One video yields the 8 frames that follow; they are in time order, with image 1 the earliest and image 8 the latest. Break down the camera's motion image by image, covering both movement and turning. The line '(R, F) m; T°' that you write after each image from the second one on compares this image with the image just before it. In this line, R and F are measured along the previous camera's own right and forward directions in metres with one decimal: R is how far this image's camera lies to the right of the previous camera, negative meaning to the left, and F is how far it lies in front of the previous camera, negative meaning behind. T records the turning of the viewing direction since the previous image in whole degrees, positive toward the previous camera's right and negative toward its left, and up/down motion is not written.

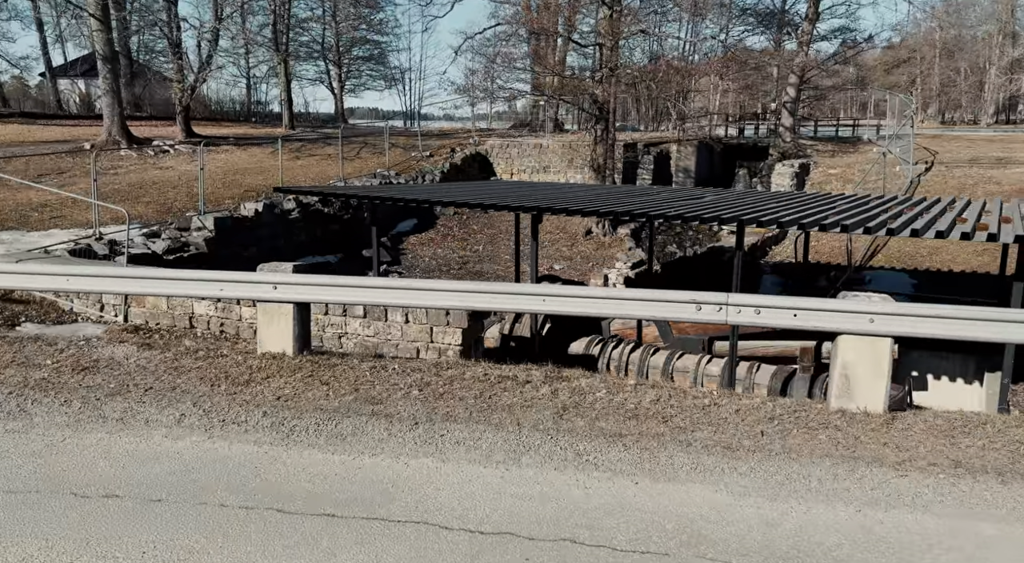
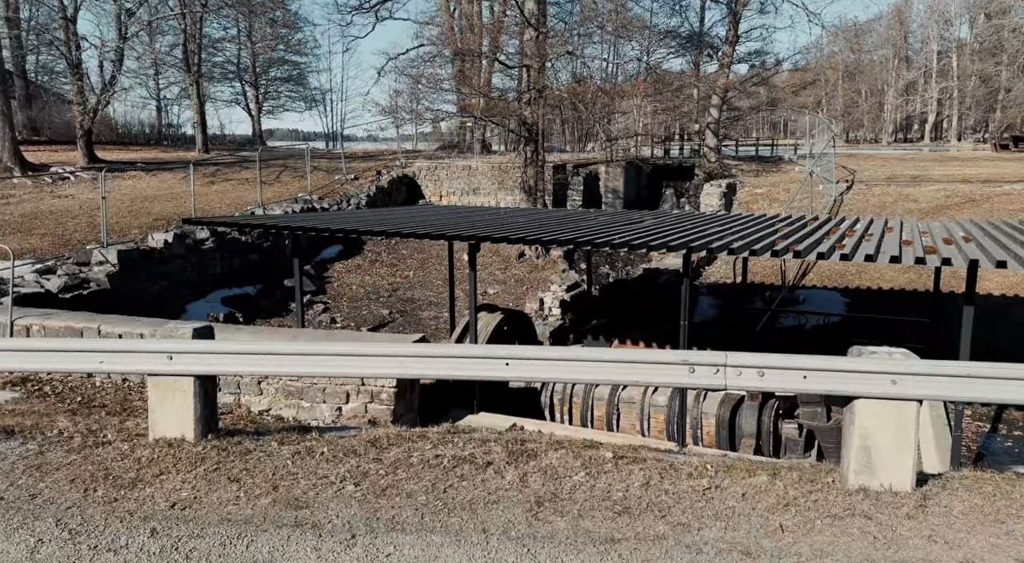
(-0.1, +0.6) m; +5°
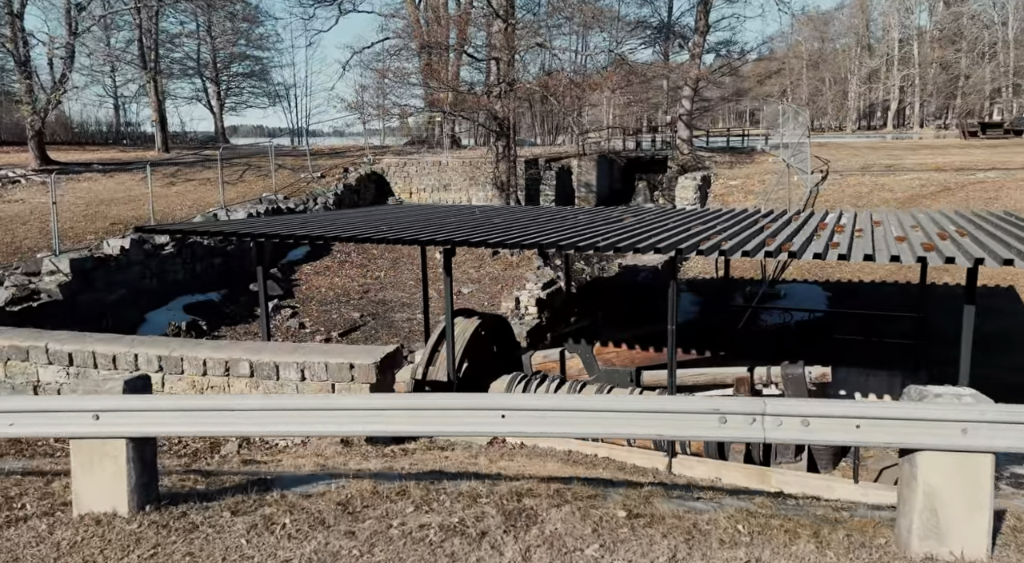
(-0.1, +0.5) m; +2°
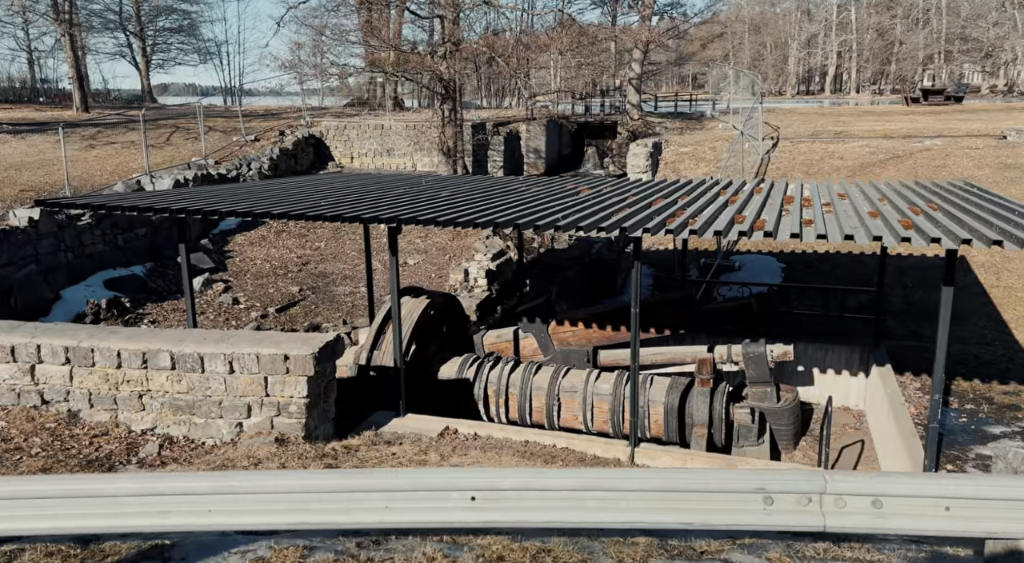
(-0.1, +0.6) m; +4°
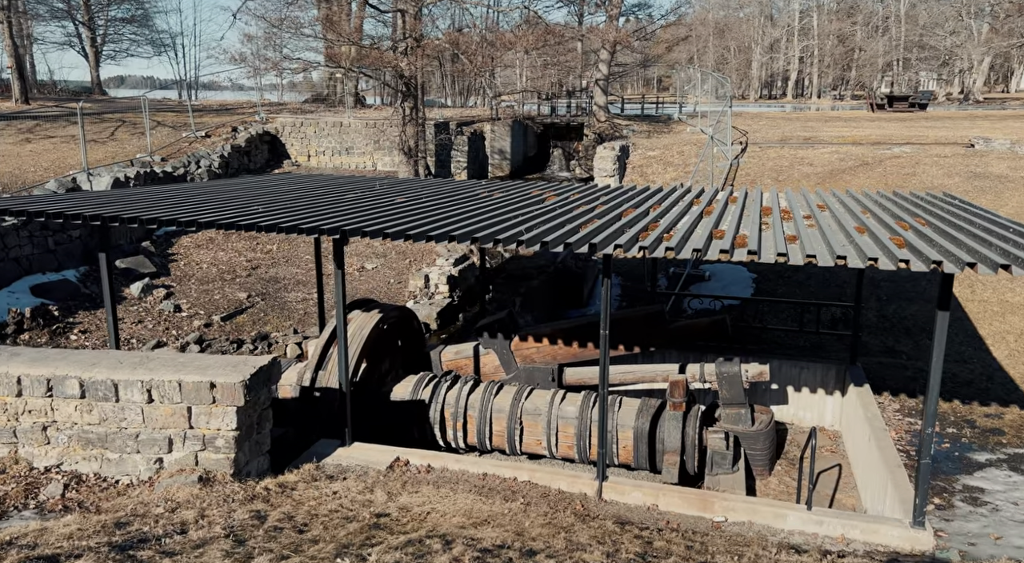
(0.0, +0.7) m; +2°
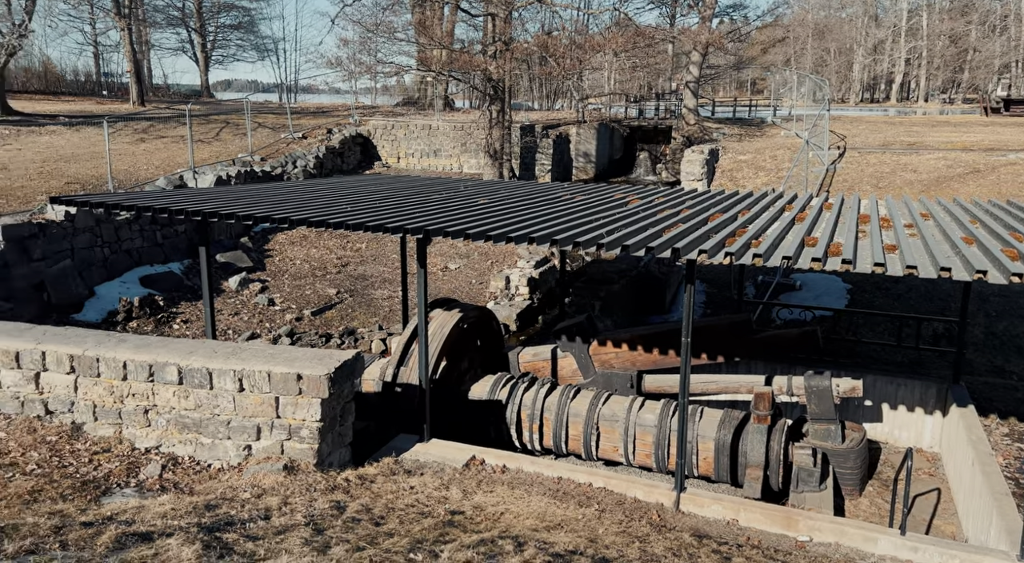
(+0.1, 0.0) m; -6°
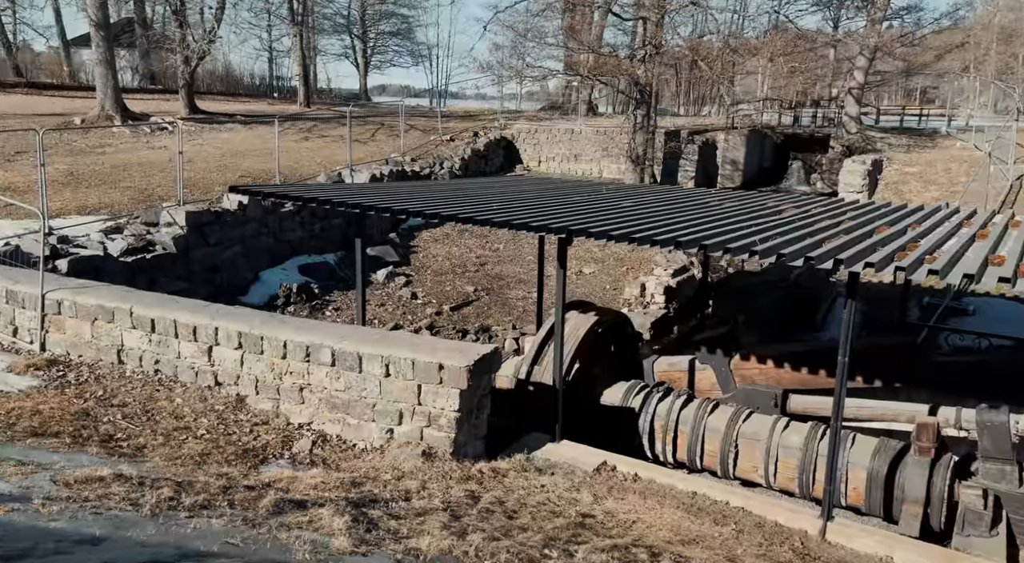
(-0.1, +0.2) m; -8°
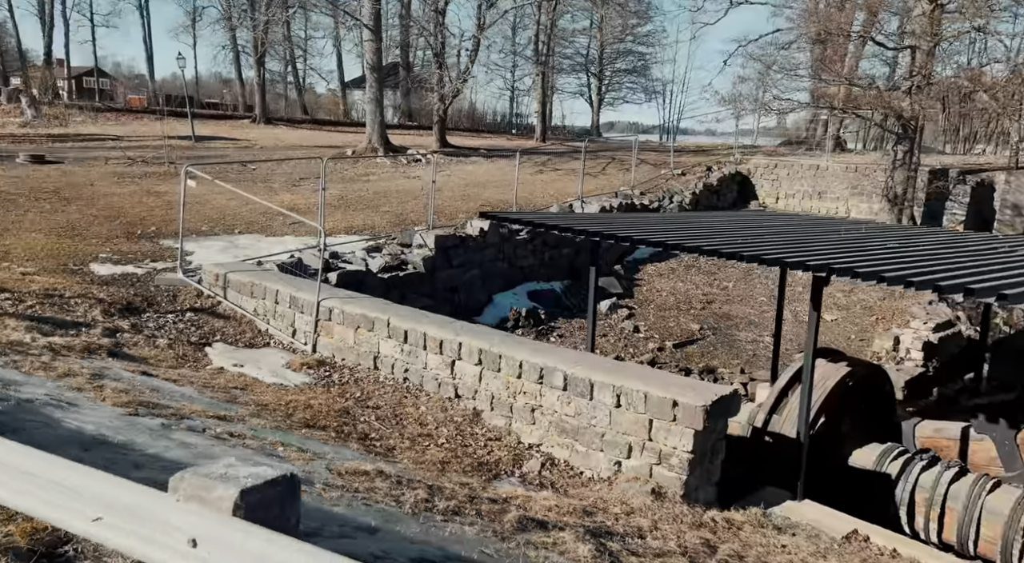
(-0.3, +0.4) m; -13°
